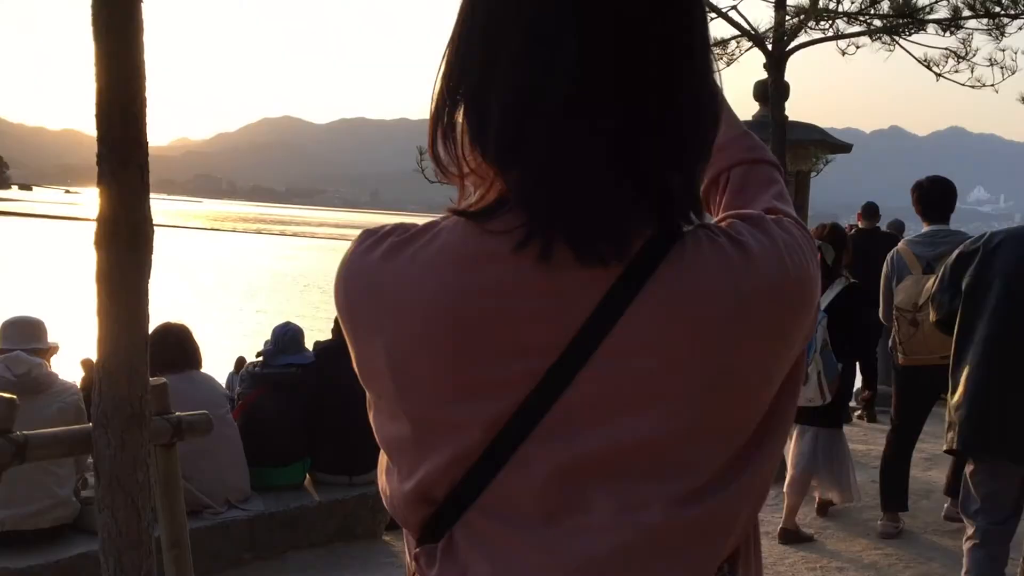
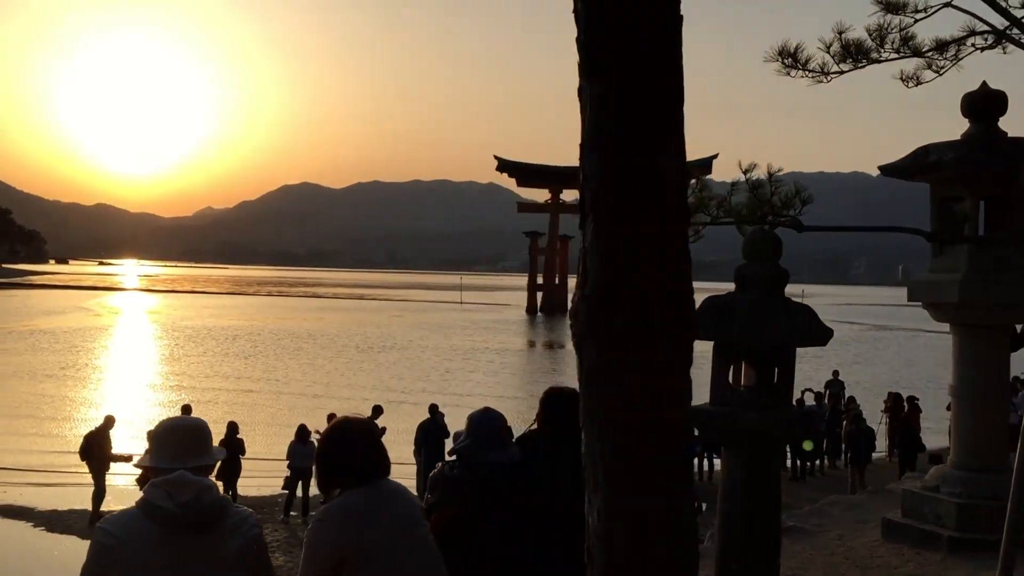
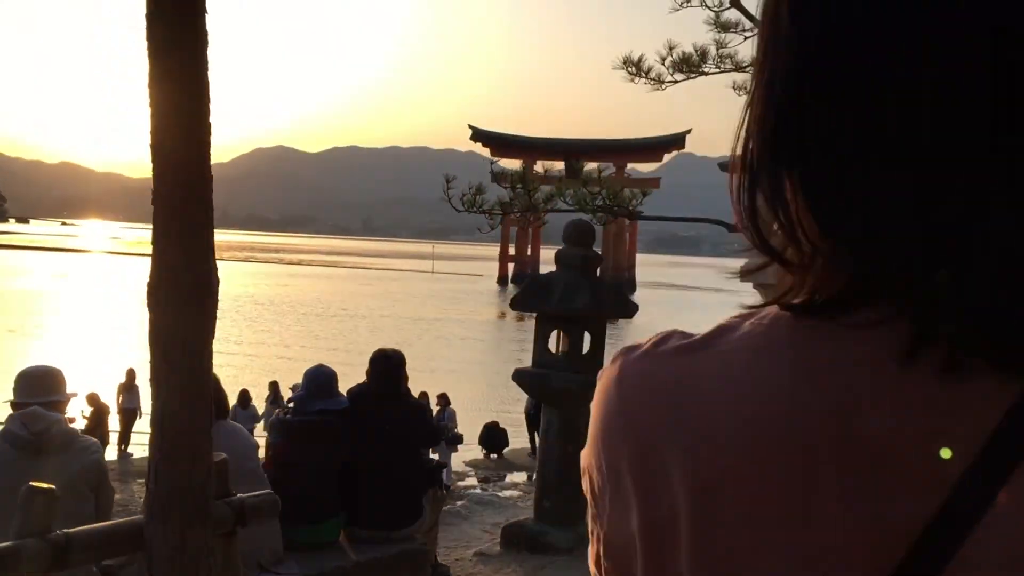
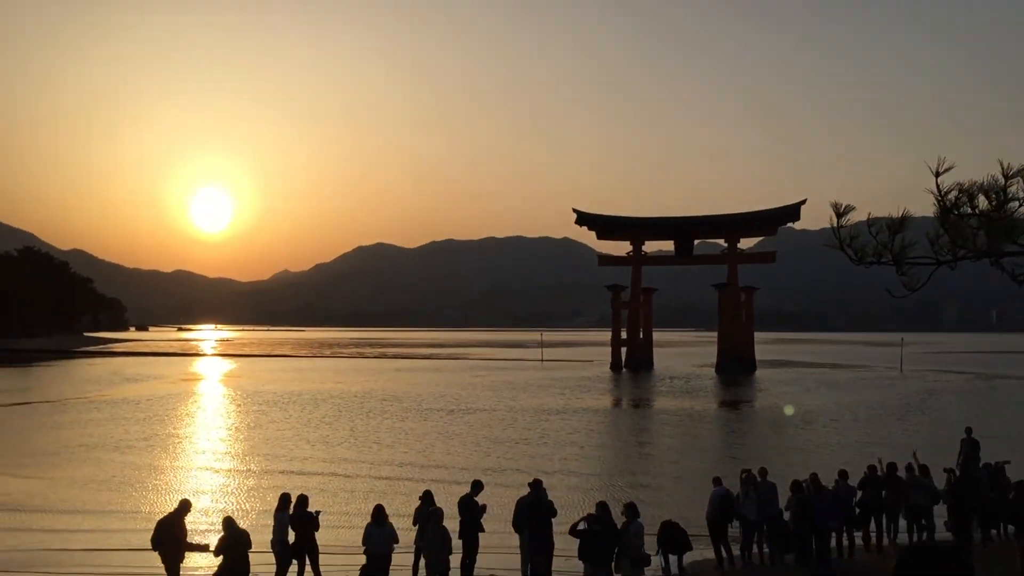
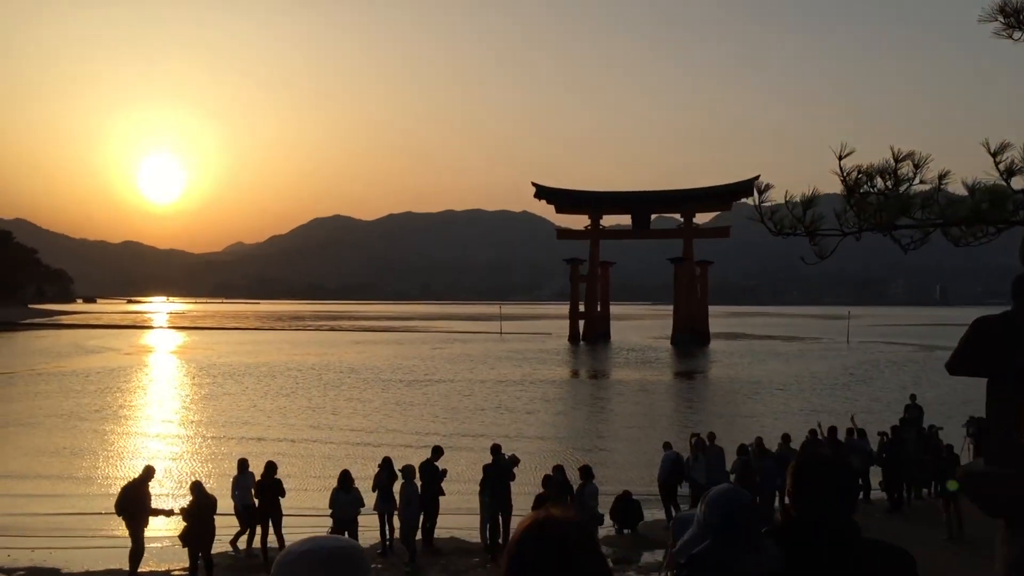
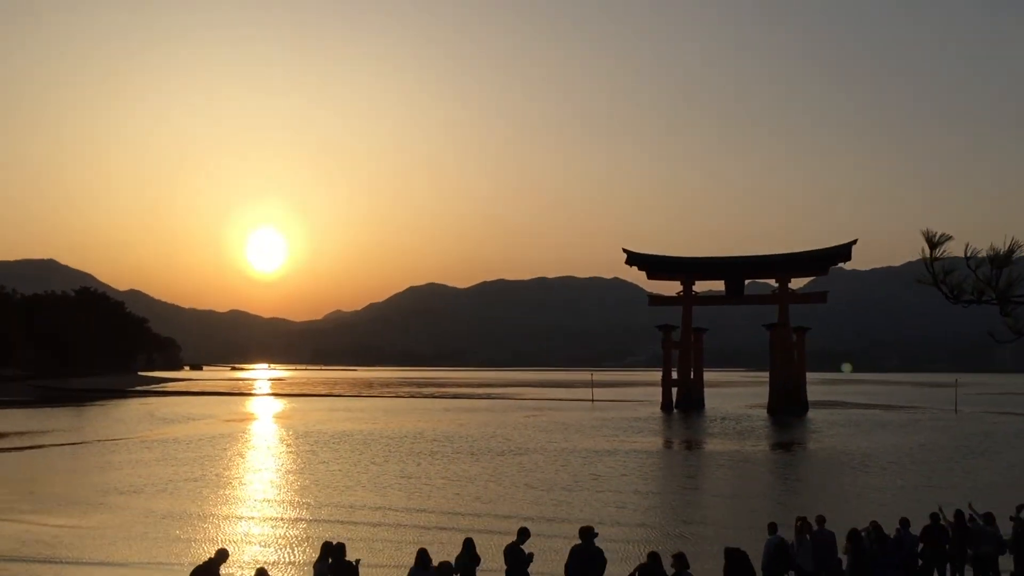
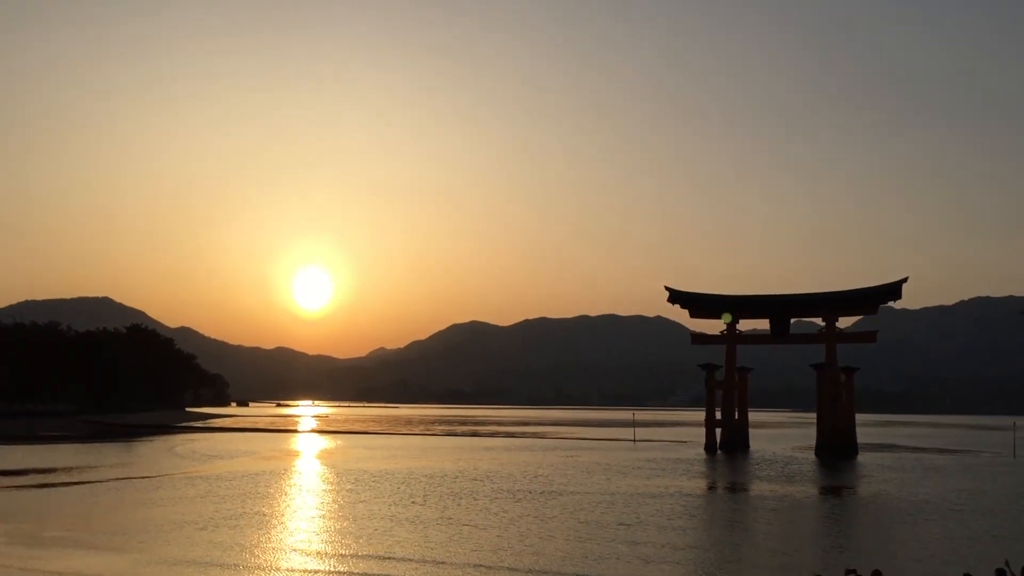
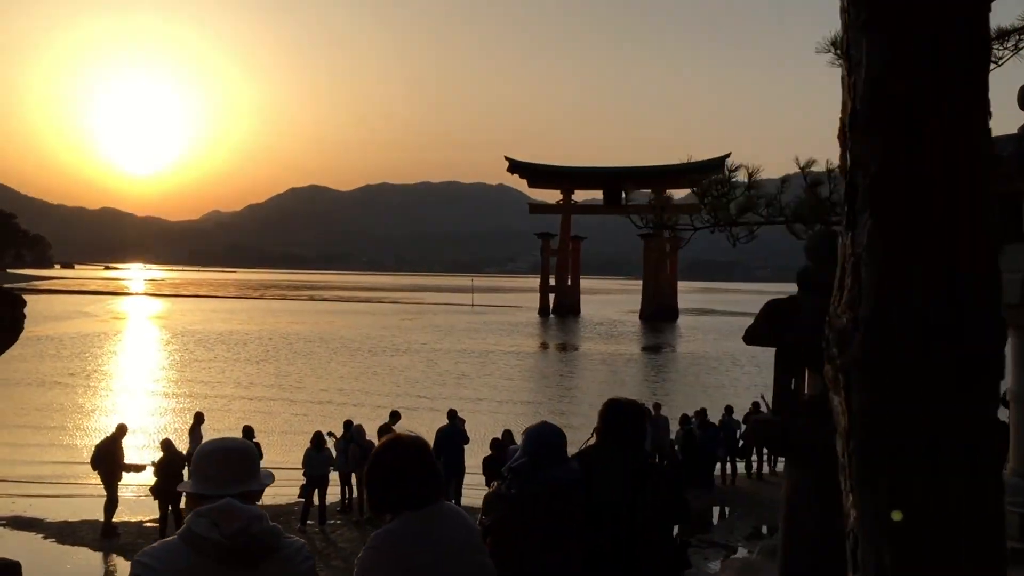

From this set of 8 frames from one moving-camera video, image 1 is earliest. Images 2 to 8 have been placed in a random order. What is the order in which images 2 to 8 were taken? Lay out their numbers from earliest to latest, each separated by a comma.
3, 2, 8, 5, 4, 6, 7
